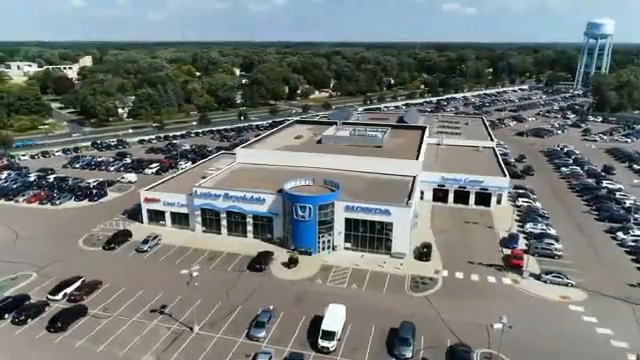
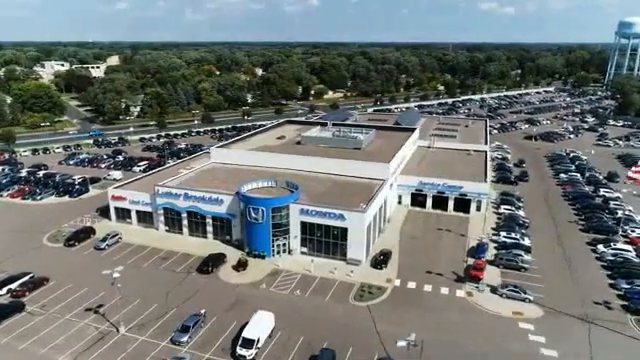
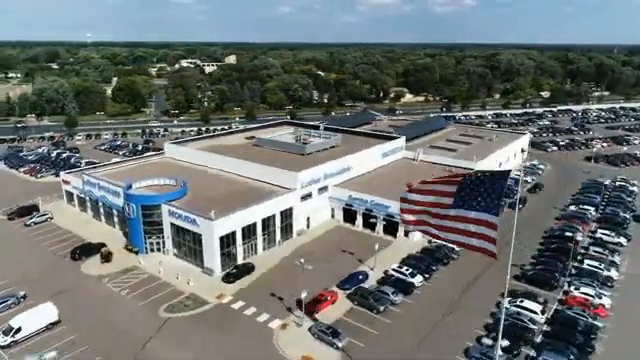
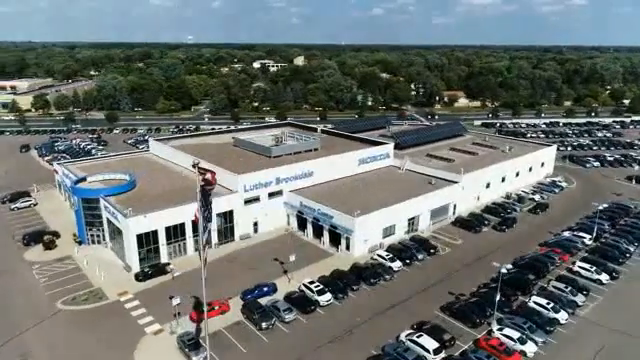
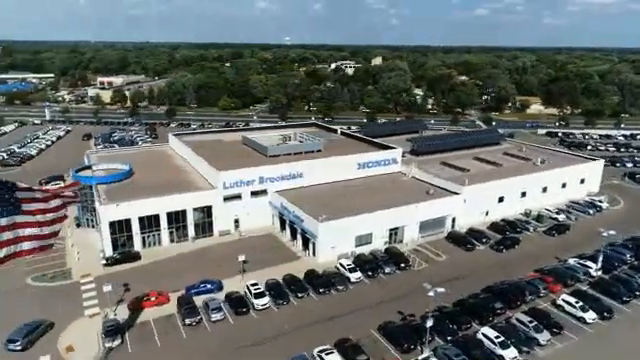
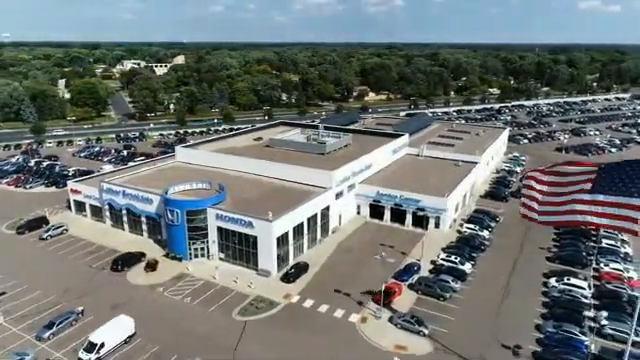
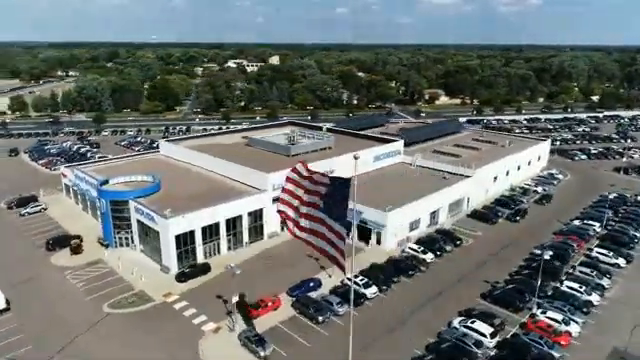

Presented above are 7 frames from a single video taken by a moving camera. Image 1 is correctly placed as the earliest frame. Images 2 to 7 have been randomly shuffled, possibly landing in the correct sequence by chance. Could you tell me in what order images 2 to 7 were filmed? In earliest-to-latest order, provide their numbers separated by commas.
2, 6, 3, 7, 4, 5
